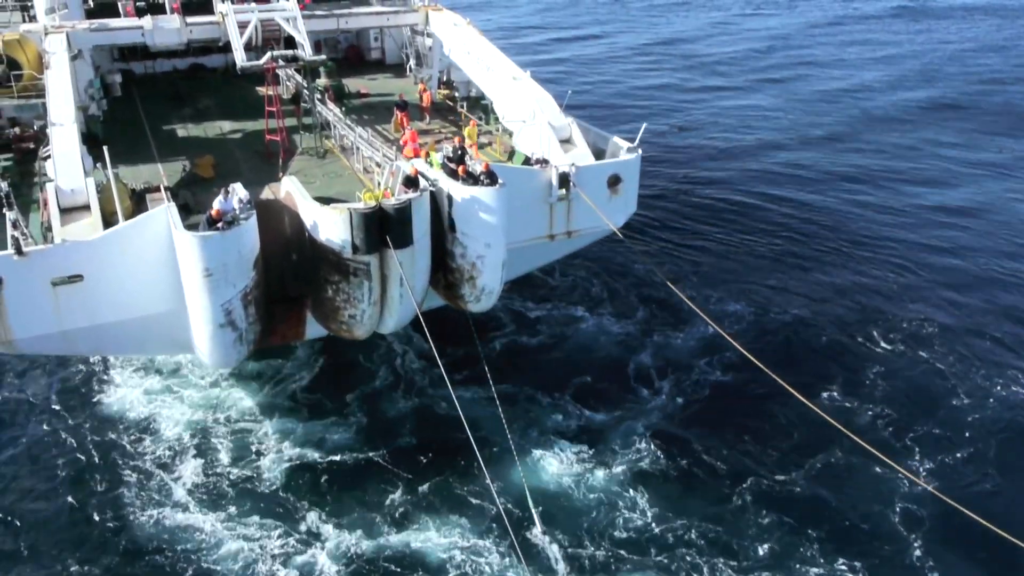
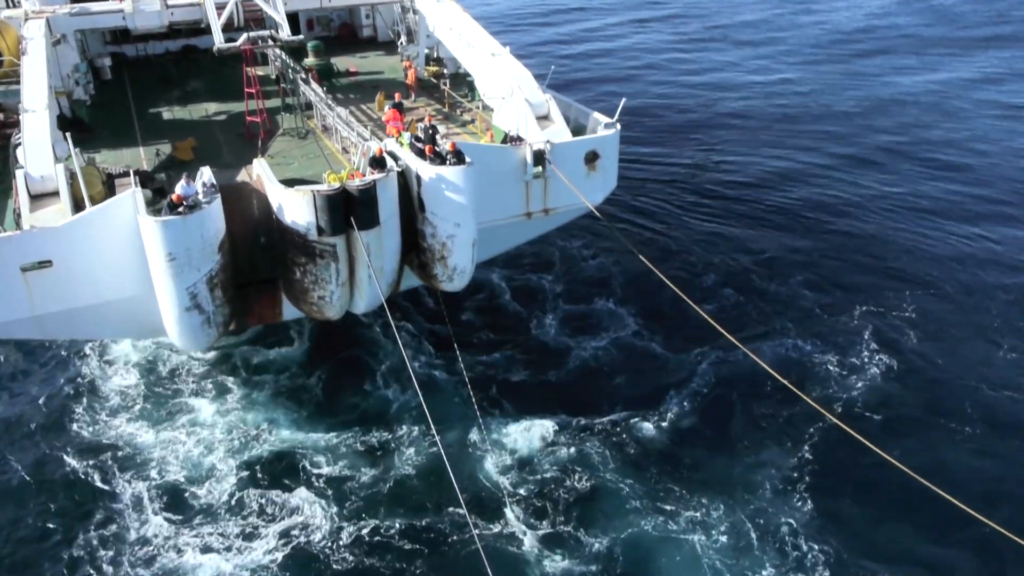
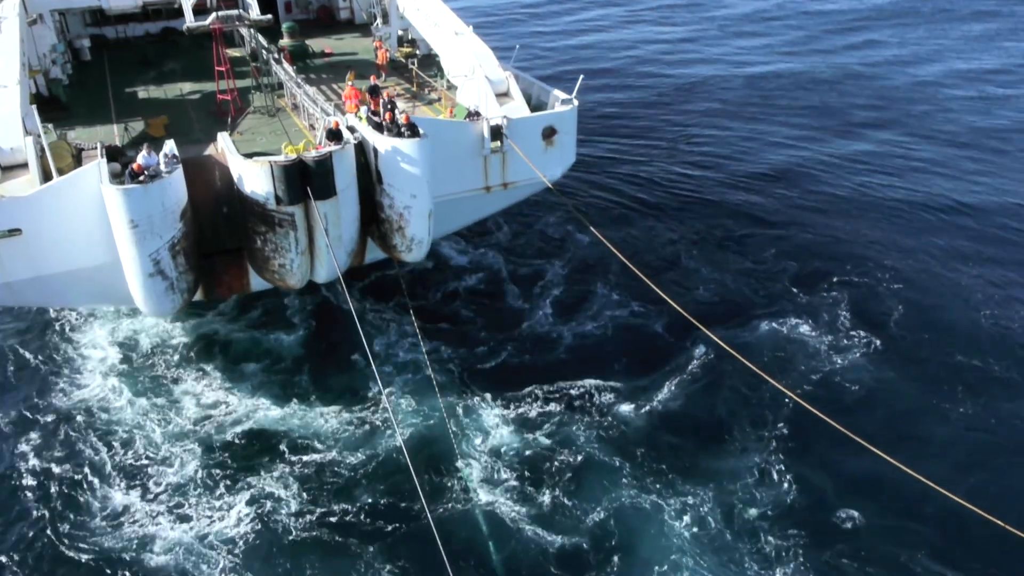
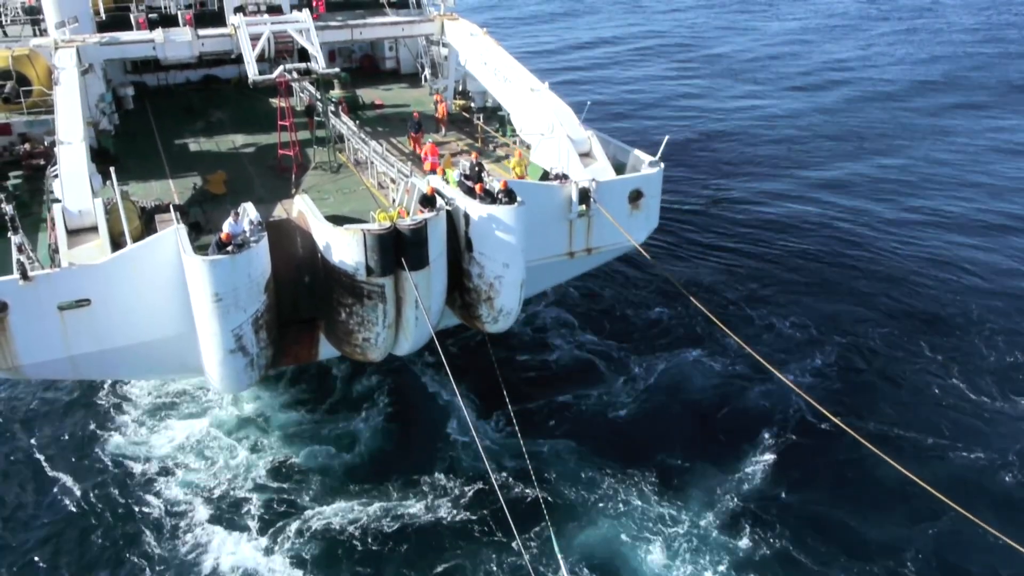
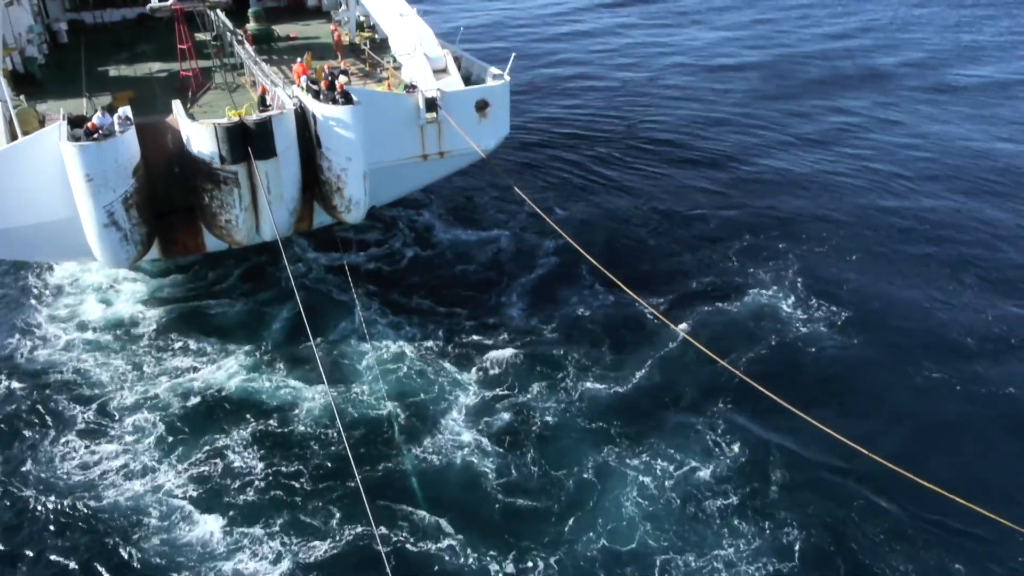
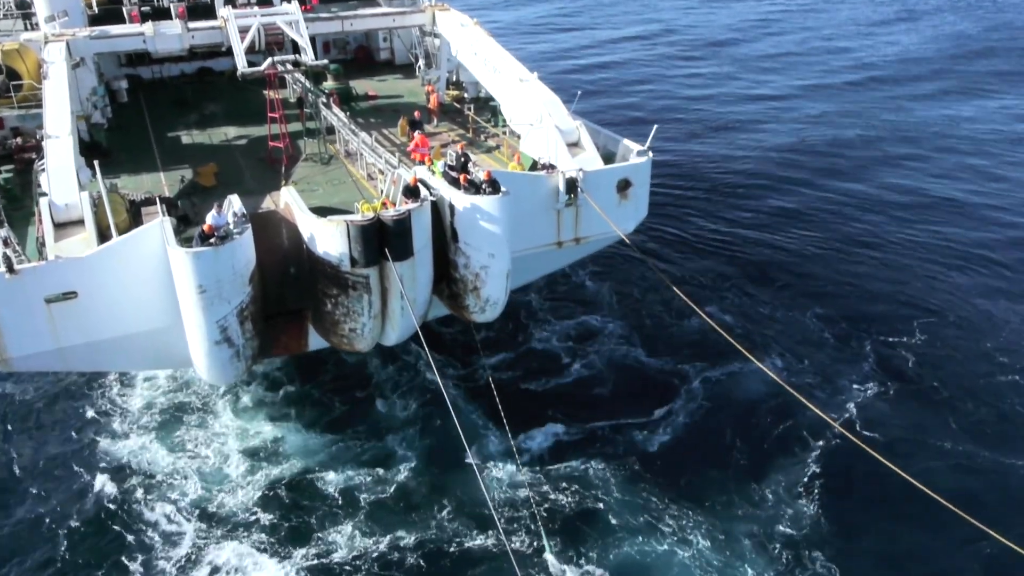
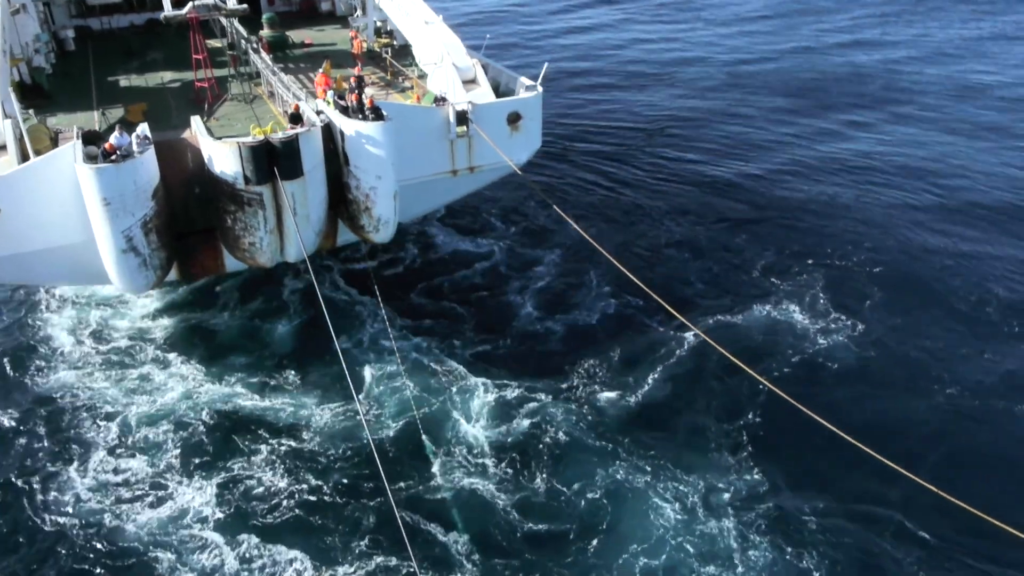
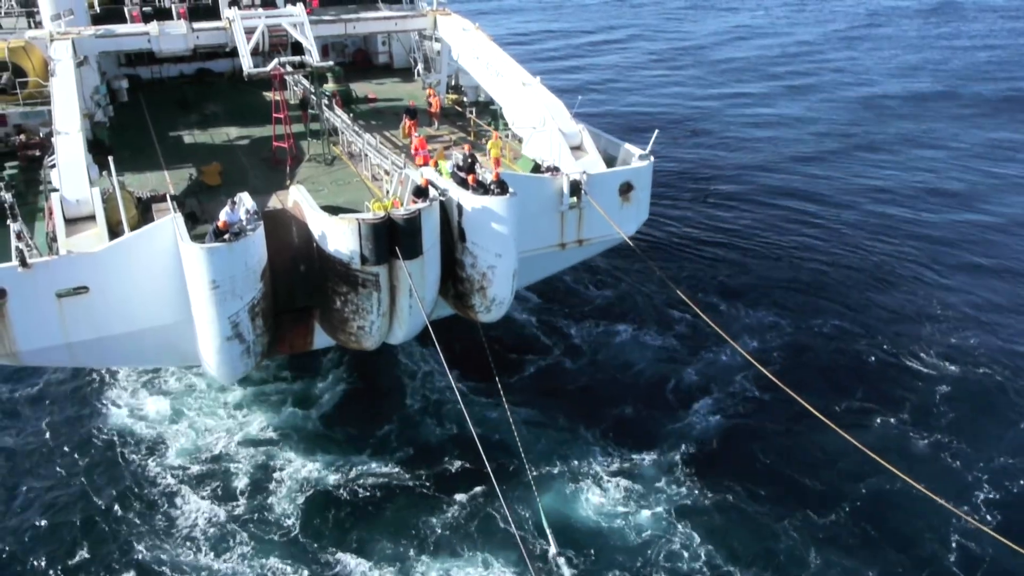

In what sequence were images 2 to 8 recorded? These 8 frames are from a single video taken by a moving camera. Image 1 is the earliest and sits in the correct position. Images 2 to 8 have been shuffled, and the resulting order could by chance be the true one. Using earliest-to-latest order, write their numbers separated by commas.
8, 4, 6, 2, 3, 7, 5
